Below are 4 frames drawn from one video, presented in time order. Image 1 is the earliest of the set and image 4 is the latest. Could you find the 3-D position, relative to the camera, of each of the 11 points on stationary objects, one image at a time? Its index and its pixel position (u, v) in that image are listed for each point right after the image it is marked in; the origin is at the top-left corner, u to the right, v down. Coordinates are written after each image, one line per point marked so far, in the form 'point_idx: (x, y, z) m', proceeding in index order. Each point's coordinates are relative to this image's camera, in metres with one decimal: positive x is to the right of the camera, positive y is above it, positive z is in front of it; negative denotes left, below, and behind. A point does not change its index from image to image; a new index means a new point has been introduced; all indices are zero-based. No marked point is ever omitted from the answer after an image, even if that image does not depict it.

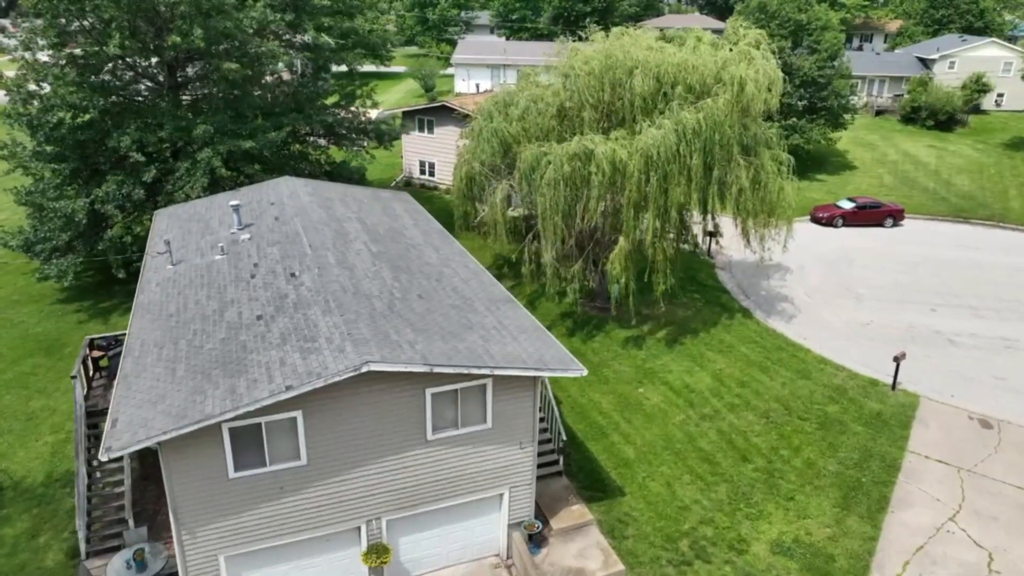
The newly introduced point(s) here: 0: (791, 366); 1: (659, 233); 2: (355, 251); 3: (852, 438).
0: (+7.6, -2.2, +19.9) m
1: (+3.9, +1.5, +19.5) m
2: (-3.5, +0.8, +16.4) m
3: (+7.9, -3.5, +17.0) m
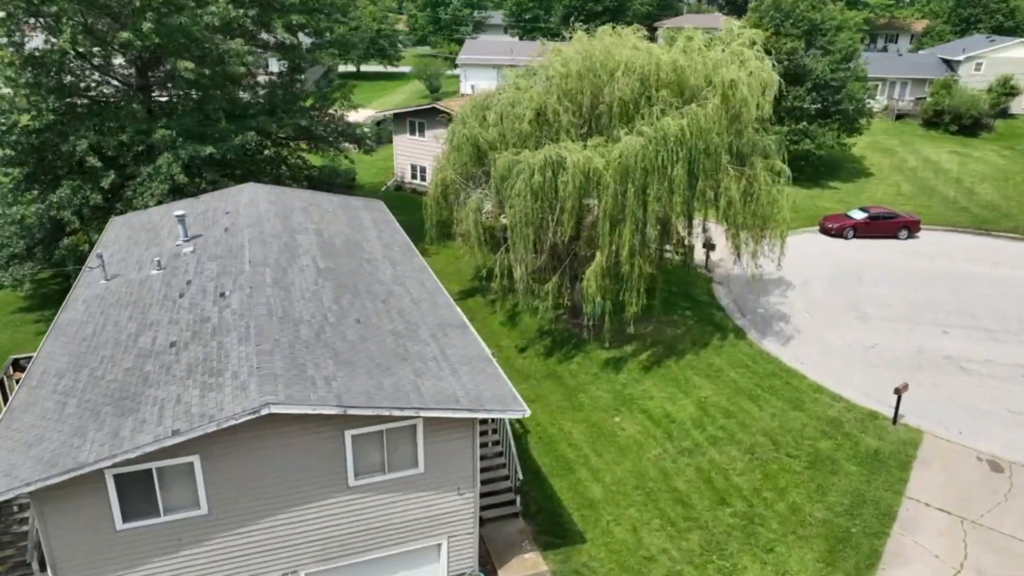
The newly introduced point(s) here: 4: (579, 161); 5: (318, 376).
0: (+6.8, -2.7, +18.3) m
1: (+3.2, +1.0, +18.0) m
2: (-4.4, +0.4, +15.1) m
3: (+7.0, -4.1, +15.4) m
4: (+1.6, +3.1, +17.4) m
5: (-2.9, -1.3, +10.8) m
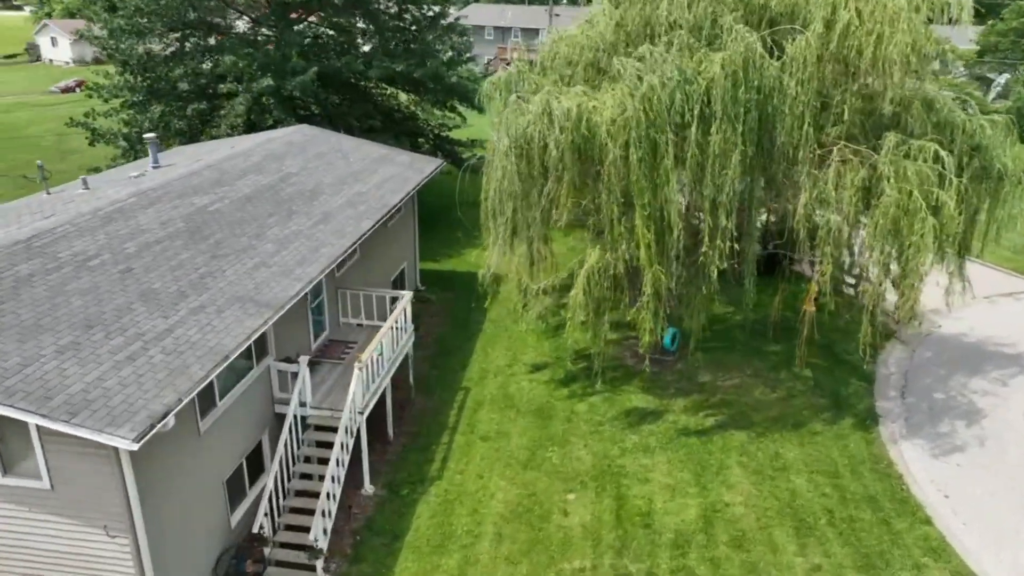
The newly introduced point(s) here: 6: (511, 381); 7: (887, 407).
0: (+5.1, -3.7, +10.6) m
1: (+2.4, +0.6, +11.8) m
2: (-5.7, +1.4, +12.4) m
3: (+3.8, -4.9, +8.0) m
4: (+1.1, +2.9, +11.8) m
5: (-6.5, -0.3, +7.9) m
6: (0.0, -1.9, +15.3) m
7: (+7.3, -2.3, +14.1) m
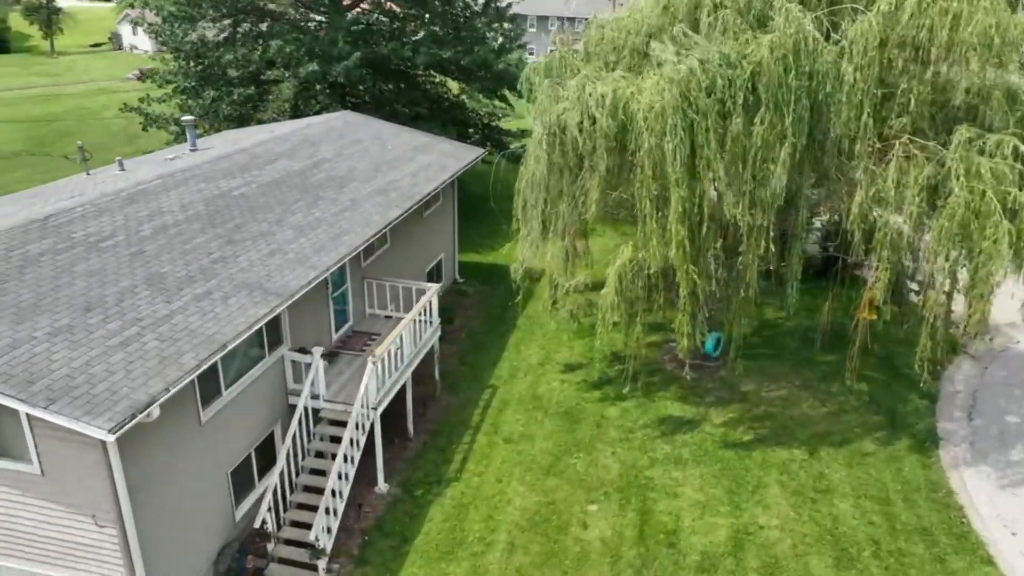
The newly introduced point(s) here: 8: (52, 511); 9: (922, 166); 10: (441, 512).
0: (+5.2, -3.8, +9.6) m
1: (+2.8, +0.6, +11.0) m
2: (-5.2, +1.7, +12.3) m
3: (+3.7, -5.0, +7.1) m
4: (+1.6, +2.9, +11.1) m
5: (-6.4, -0.1, +7.9) m
6: (+0.6, -1.9, +14.7) m
7: (+7.8, -2.5, +12.8) m
8: (-5.1, -2.5, +8.0) m
9: (+5.8, +1.7, +10.2) m
10: (-1.1, -3.4, +11.2) m
